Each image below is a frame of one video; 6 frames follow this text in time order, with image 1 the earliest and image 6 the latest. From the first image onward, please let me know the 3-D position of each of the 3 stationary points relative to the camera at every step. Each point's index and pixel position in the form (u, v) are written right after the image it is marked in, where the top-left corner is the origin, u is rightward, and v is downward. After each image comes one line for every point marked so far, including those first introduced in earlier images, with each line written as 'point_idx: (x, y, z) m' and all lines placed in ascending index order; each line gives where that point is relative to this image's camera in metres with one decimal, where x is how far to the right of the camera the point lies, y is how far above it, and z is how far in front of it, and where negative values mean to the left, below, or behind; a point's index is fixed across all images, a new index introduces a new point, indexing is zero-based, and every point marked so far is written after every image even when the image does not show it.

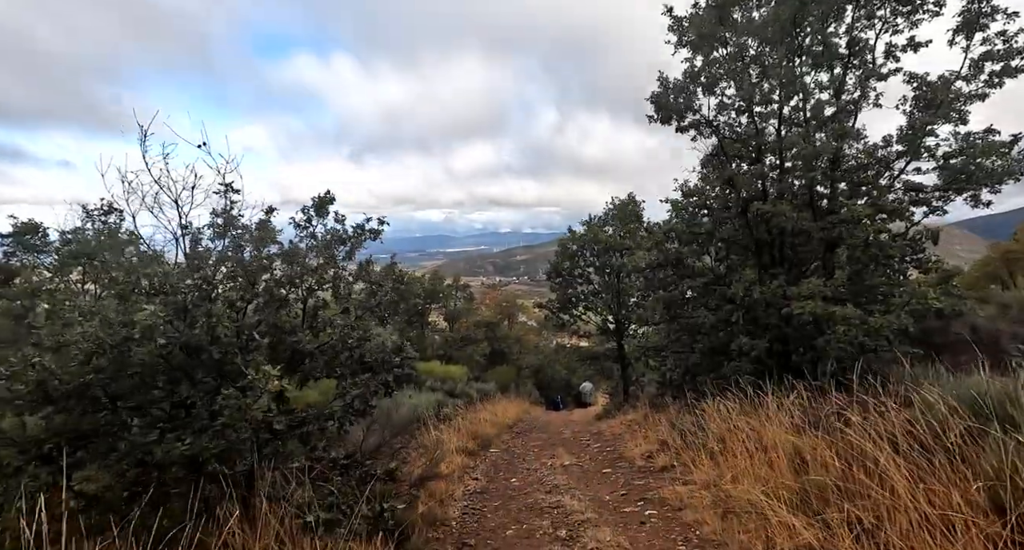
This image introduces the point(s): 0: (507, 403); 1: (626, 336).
0: (-0.2, -4.5, +19.2) m
1: (+3.2, -1.7, +15.3) m
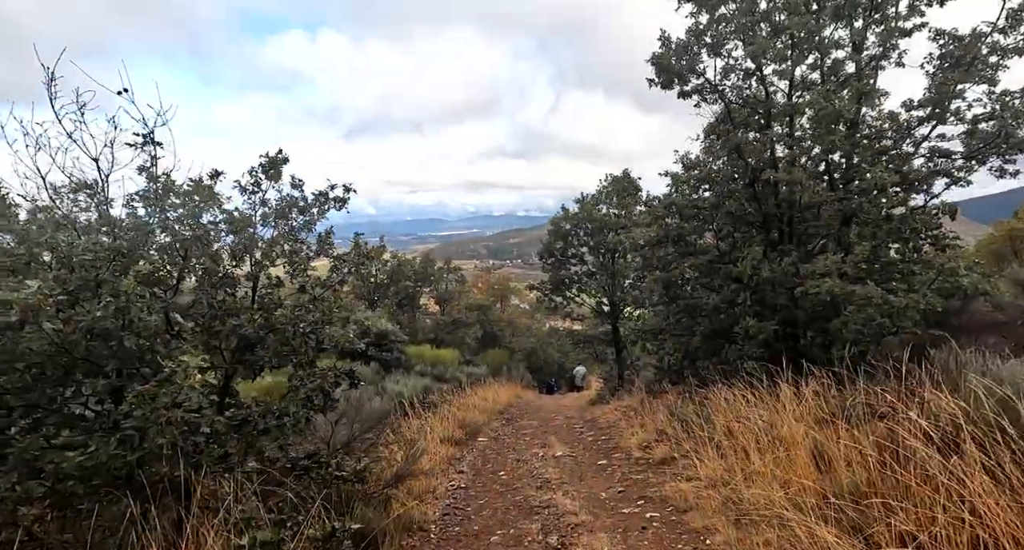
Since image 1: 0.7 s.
0: (-0.5, -3.9, +18.7) m
1: (+3.0, -1.2, +14.8) m
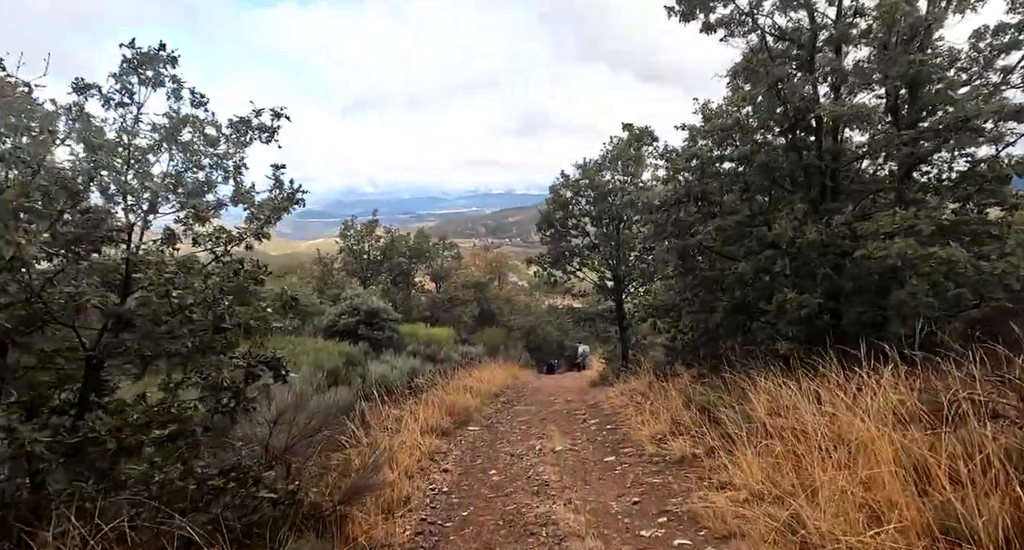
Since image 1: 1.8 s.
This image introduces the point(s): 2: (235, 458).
0: (-0.6, -3.0, +17.7) m
1: (+2.9, -0.5, +13.7) m
2: (-1.7, -1.1, +3.4) m
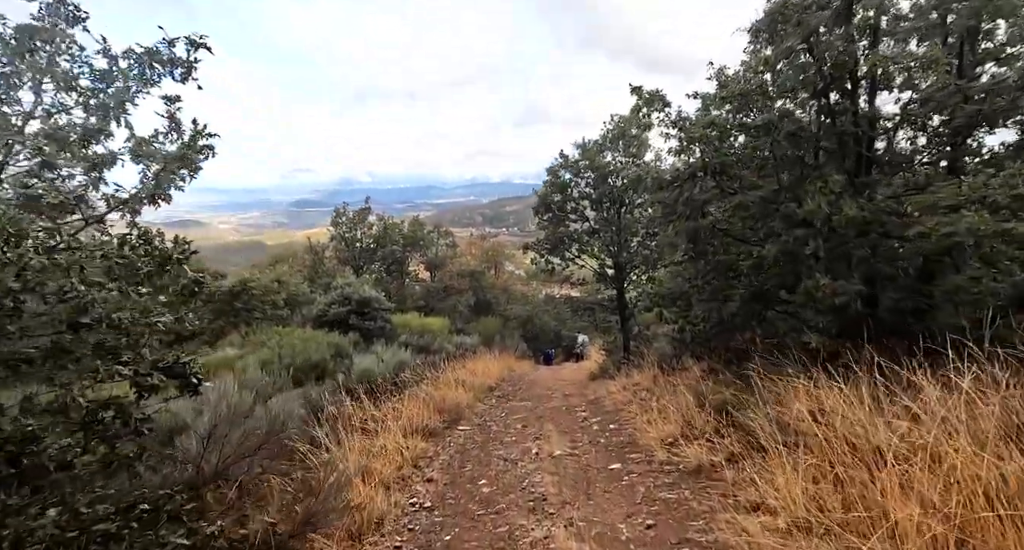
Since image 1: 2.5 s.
0: (-0.7, -2.6, +16.9) m
1: (+2.7, -0.2, +12.9) m
2: (-1.8, -1.0, +2.6) m
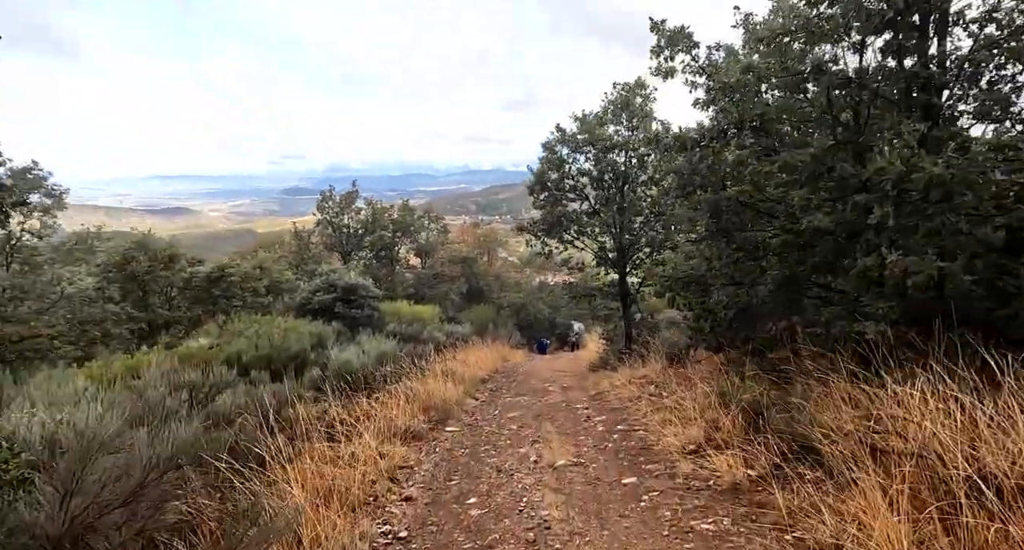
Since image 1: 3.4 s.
0: (-0.9, -2.2, +16.0) m
1: (+2.6, +0.2, +11.9) m
2: (-1.8, -0.9, +1.6) m
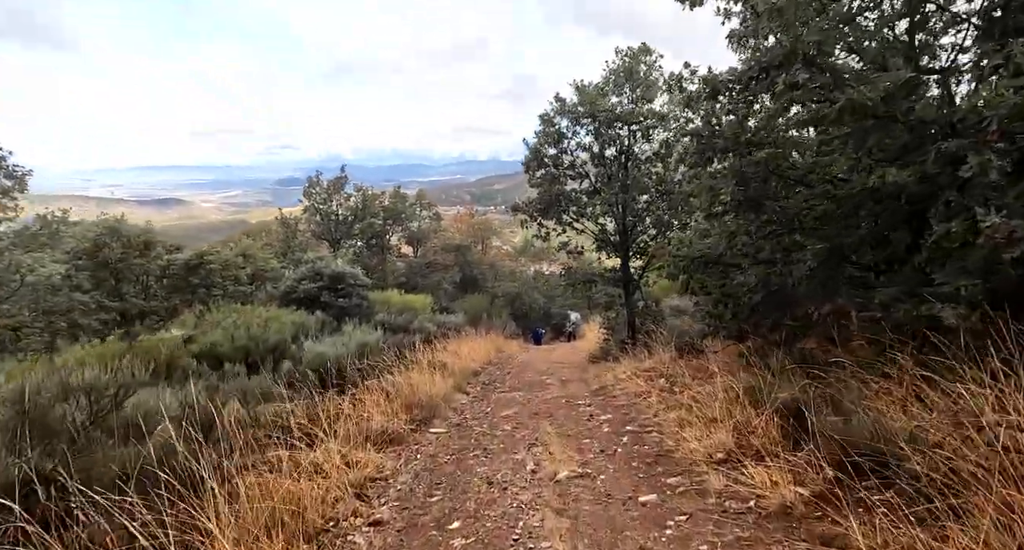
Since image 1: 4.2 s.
0: (-1.1, -1.8, +15.1) m
1: (+2.5, +0.5, +11.0) m
2: (-1.8, -0.8, +0.7) m
